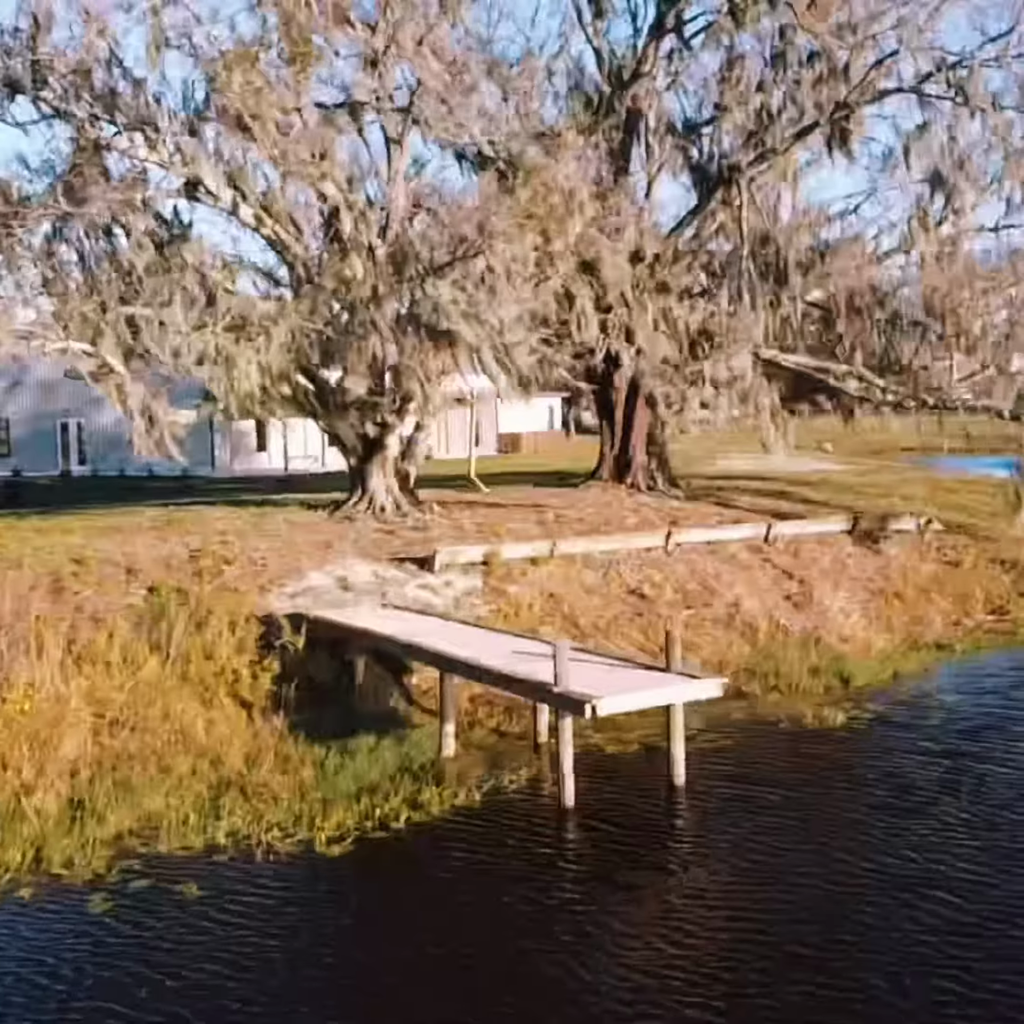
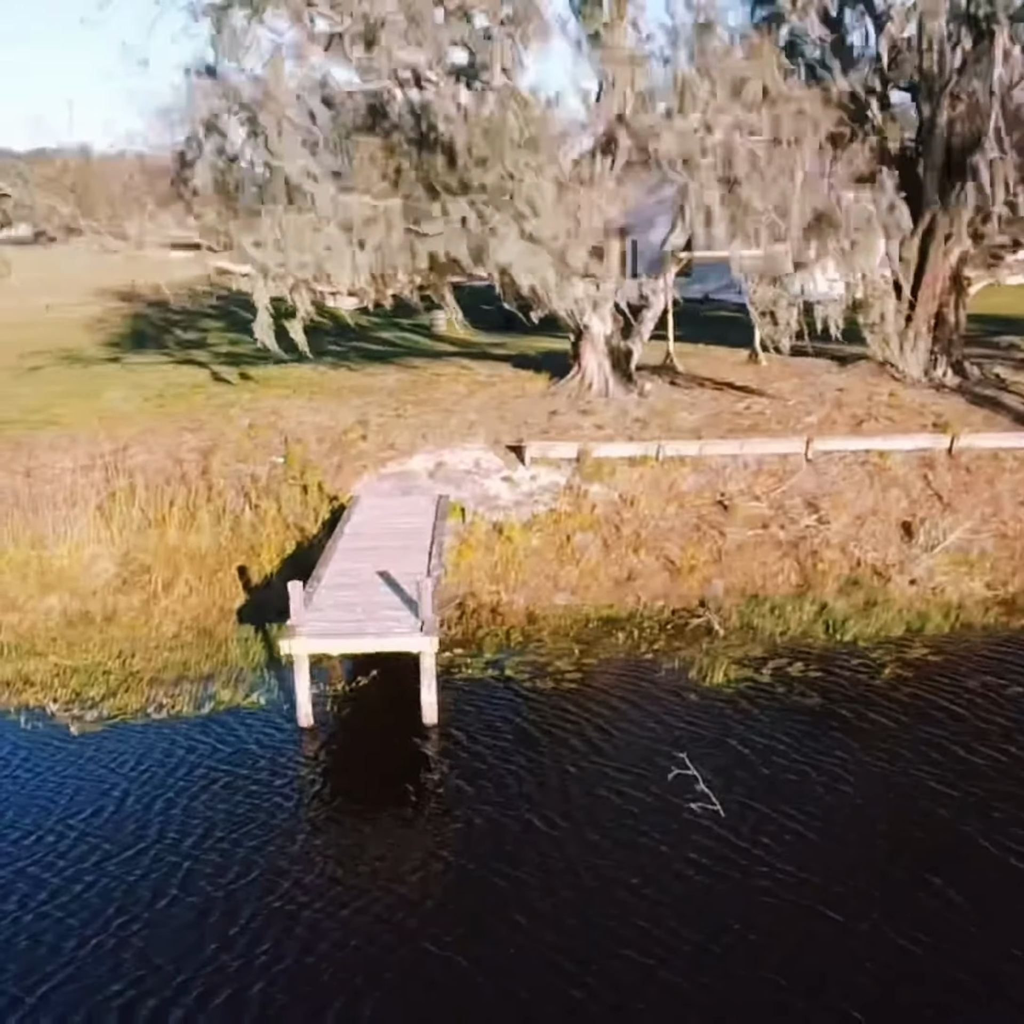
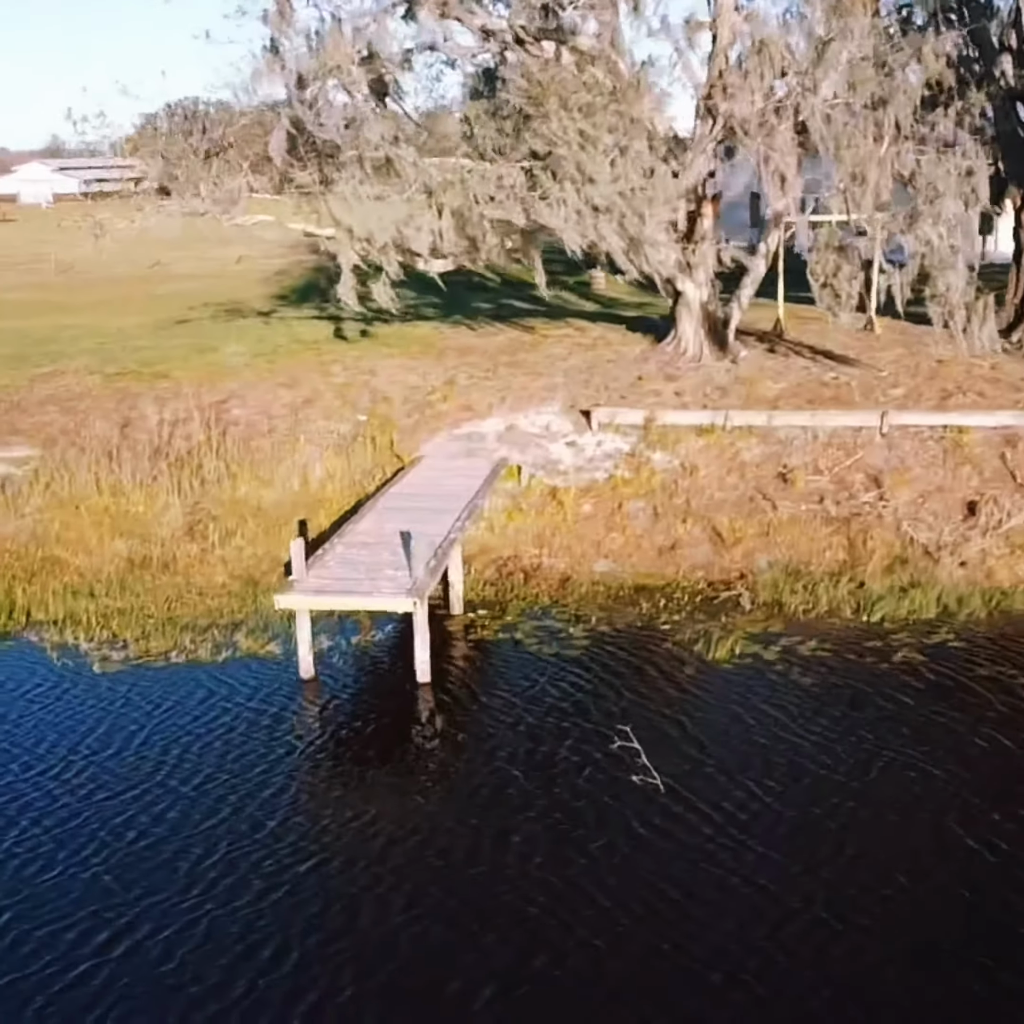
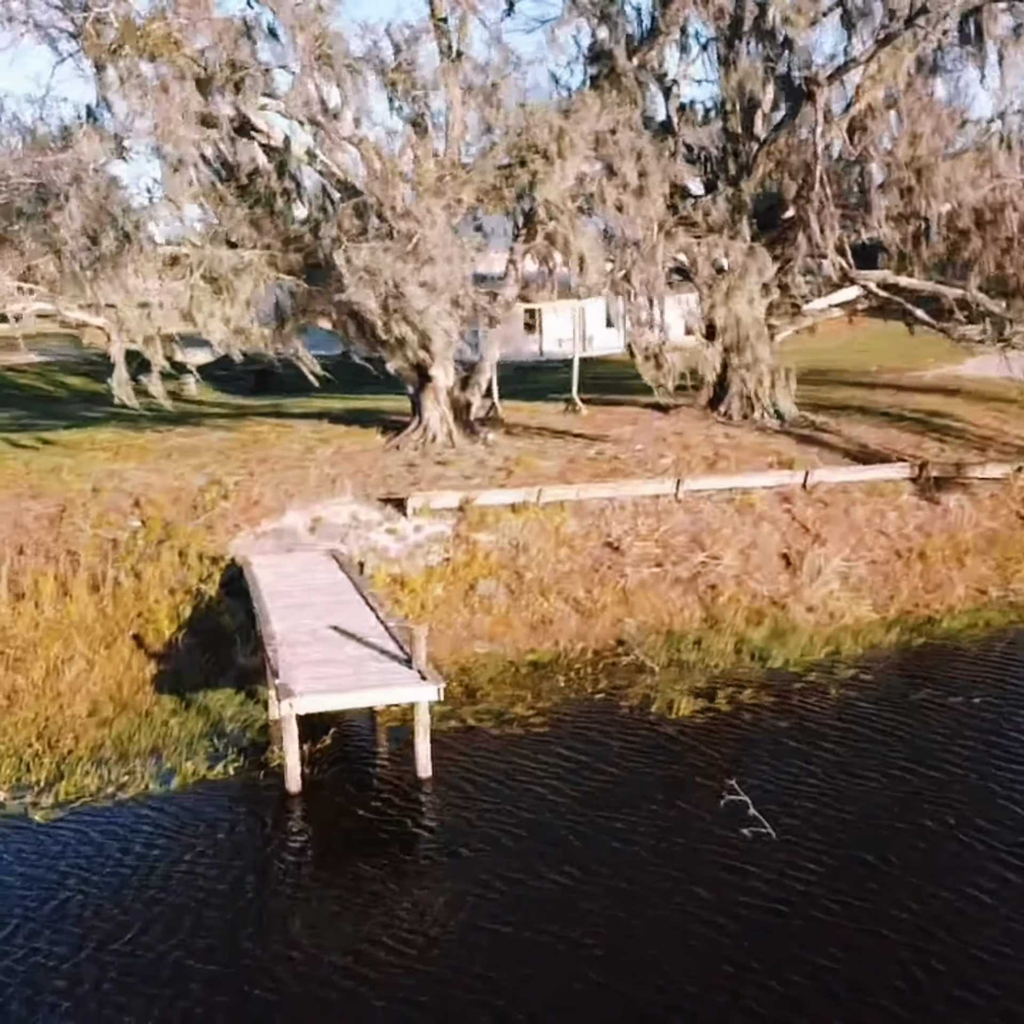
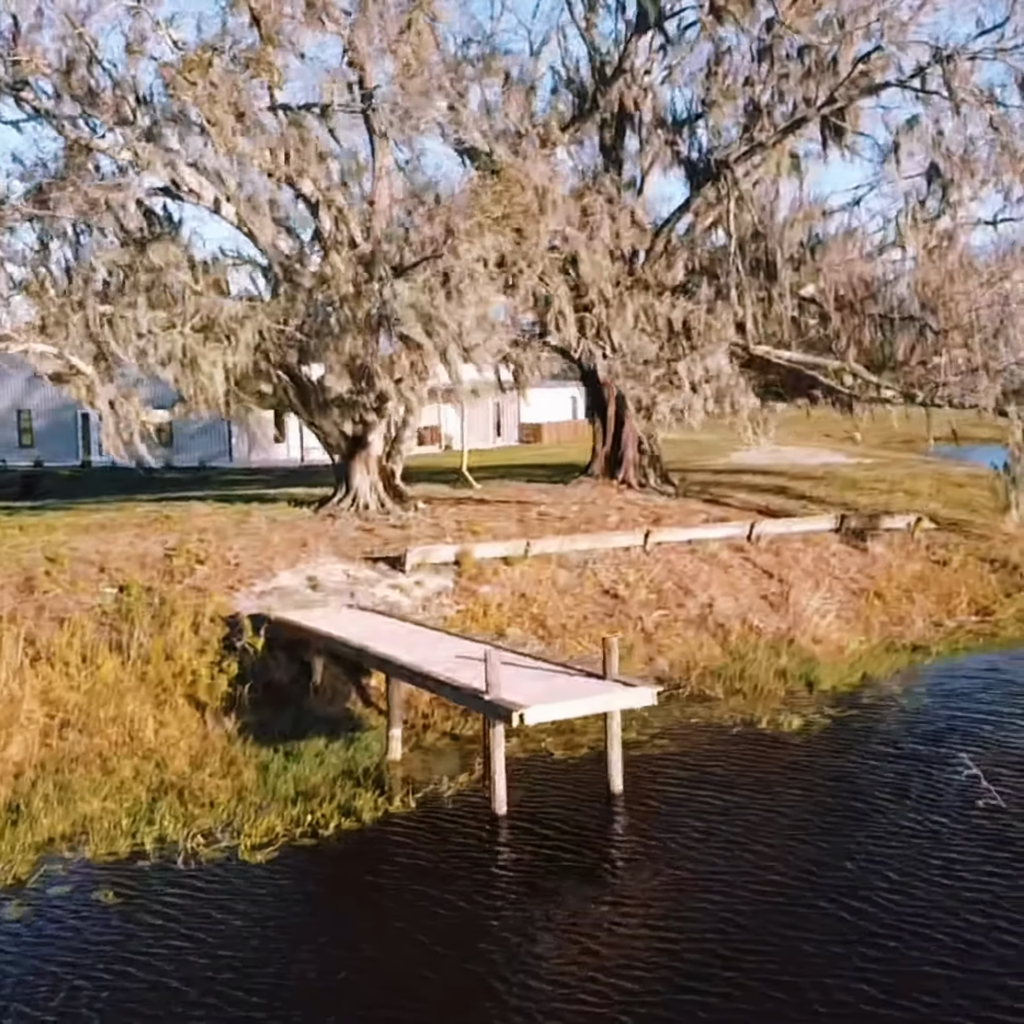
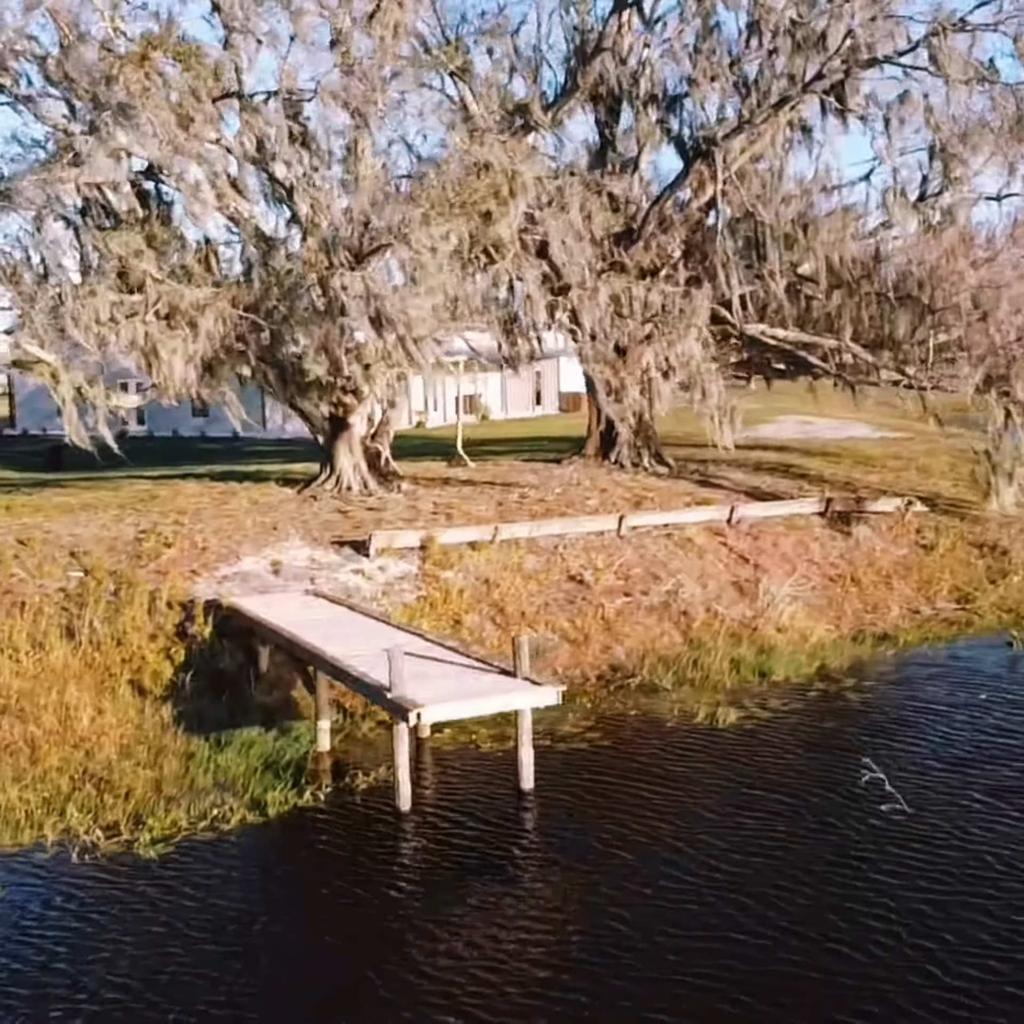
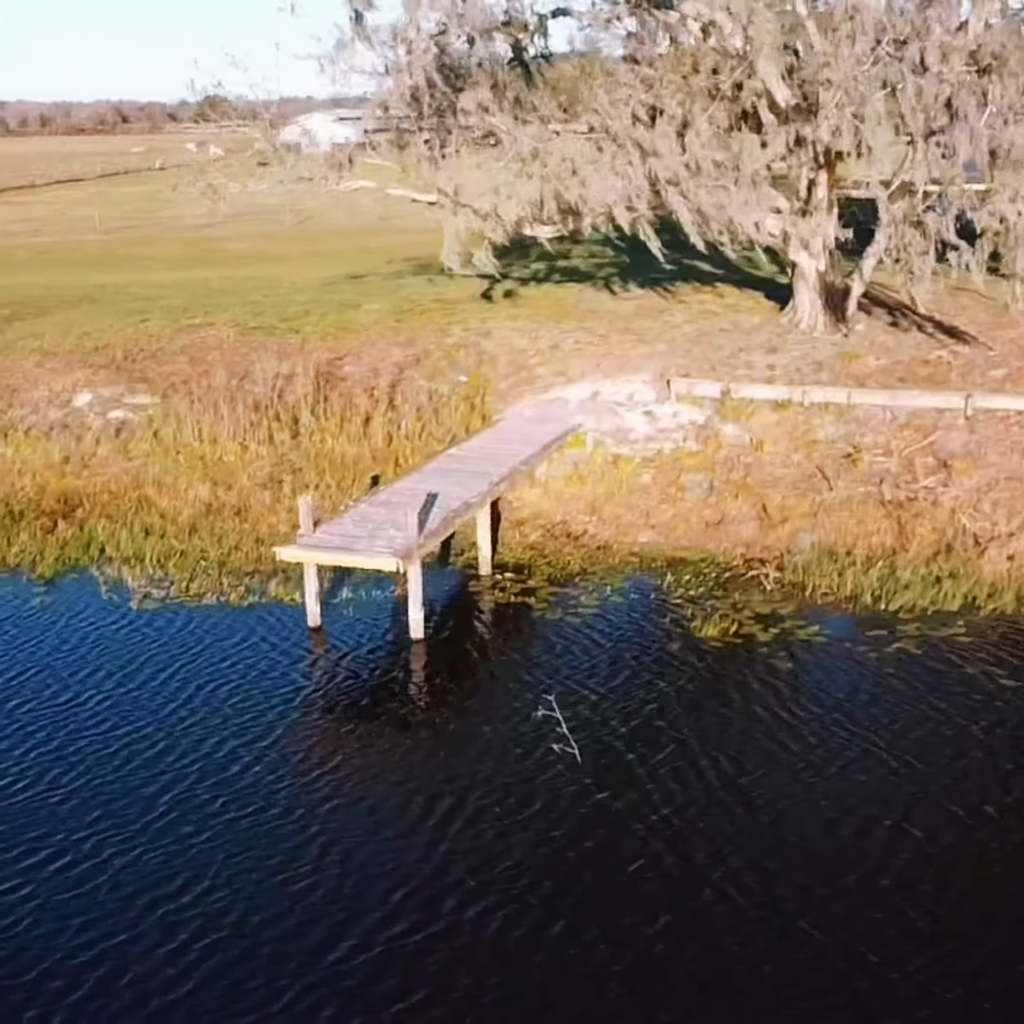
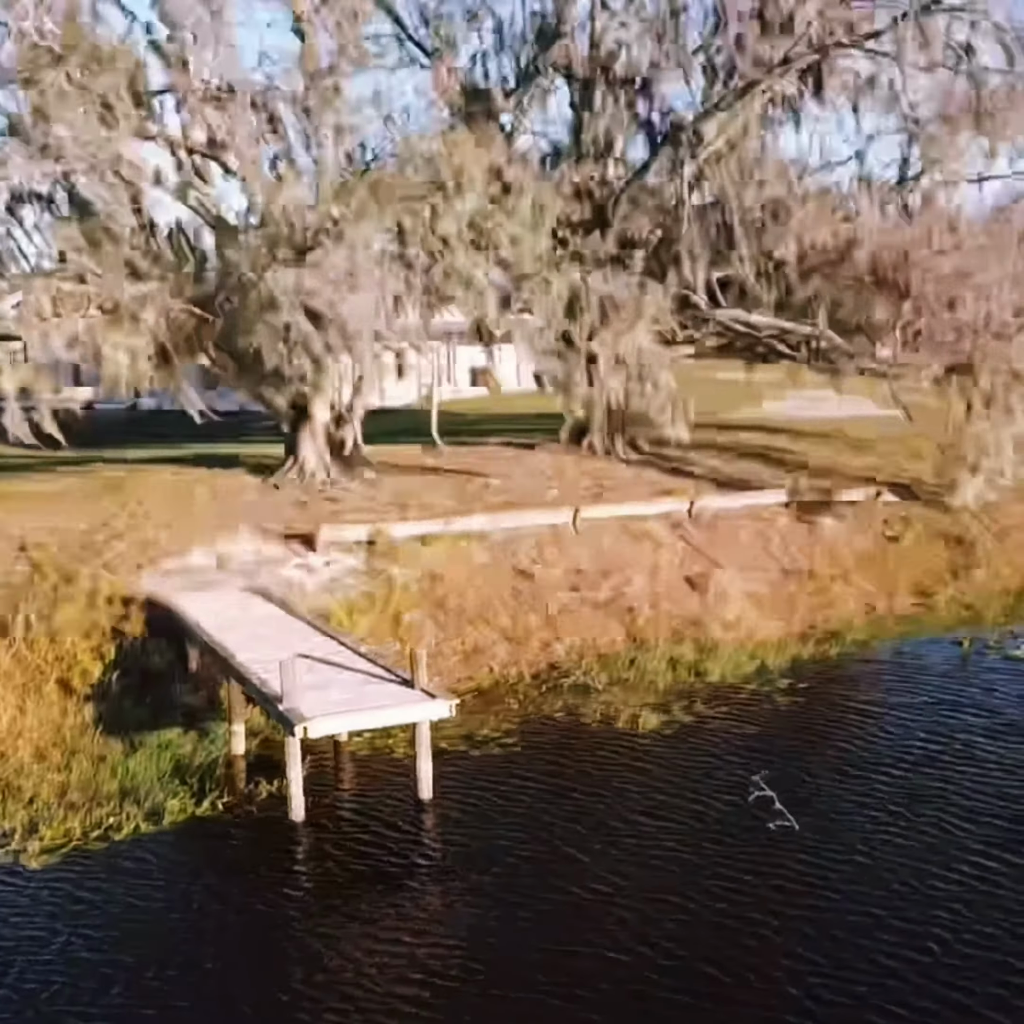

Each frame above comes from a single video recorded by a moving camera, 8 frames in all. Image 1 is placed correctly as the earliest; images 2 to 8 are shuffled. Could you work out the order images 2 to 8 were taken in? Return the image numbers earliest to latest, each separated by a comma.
5, 6, 8, 4, 2, 3, 7
